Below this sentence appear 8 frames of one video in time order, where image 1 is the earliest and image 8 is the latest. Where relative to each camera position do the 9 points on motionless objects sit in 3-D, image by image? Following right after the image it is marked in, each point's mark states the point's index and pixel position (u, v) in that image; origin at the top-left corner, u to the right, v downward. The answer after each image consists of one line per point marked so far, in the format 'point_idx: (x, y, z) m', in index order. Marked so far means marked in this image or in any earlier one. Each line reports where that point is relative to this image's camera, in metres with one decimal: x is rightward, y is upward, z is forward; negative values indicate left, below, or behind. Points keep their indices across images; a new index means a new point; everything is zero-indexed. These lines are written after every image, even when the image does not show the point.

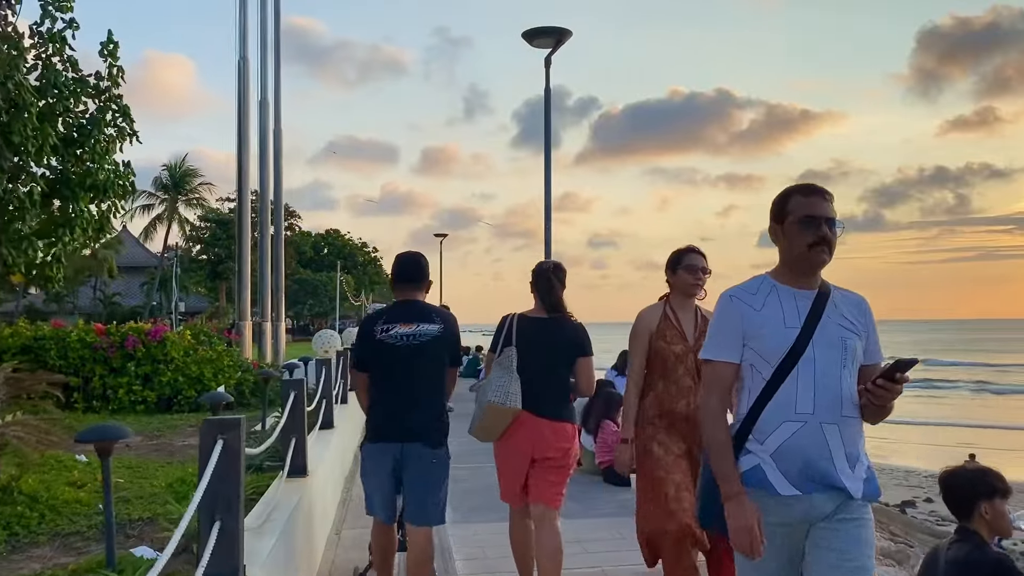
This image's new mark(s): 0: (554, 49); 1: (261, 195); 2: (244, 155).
0: (+0.6, +3.3, +11.7) m
1: (-5.7, +2.1, +19.3) m
2: (-5.4, +2.7, +16.8) m
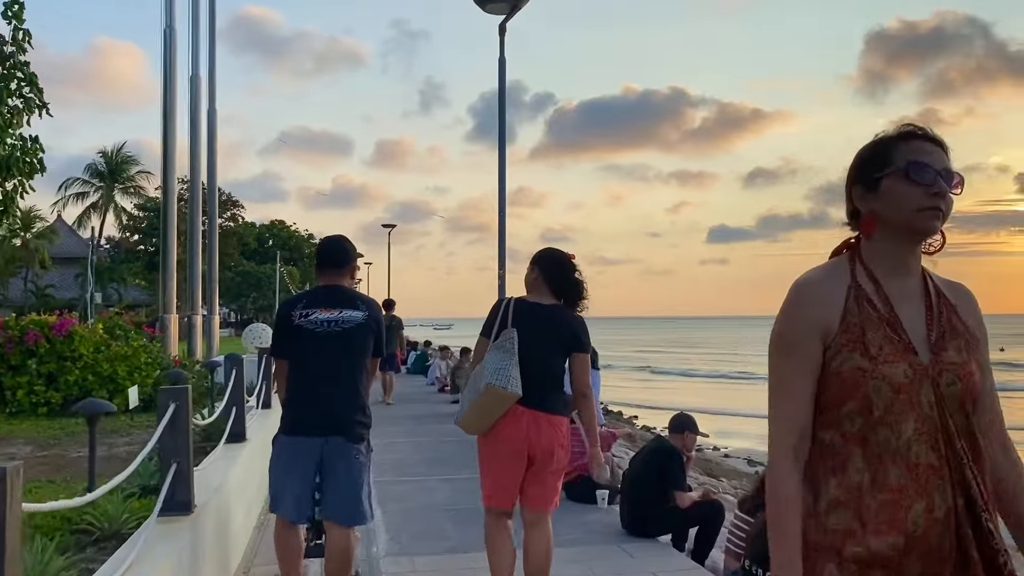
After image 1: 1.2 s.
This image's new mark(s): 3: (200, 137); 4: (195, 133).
0: (0.0, +3.4, +10.6) m
1: (-6.7, +2.3, +17.9) m
2: (-6.3, +2.8, +15.4) m
3: (-6.3, +2.9, +18.1) m
4: (-6.7, +3.2, +17.8) m
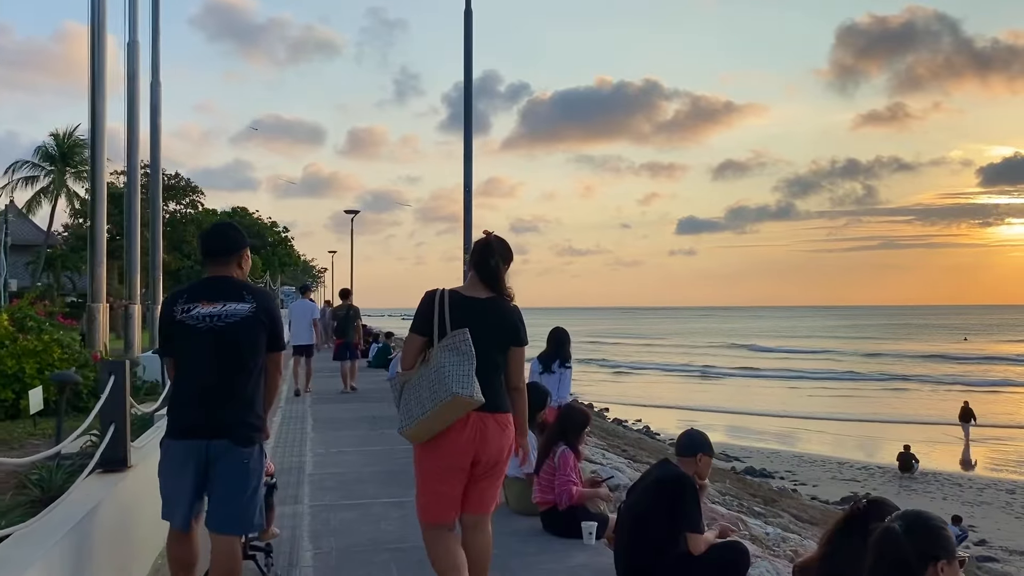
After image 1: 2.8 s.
0: (-0.4, +3.6, +9.2) m
1: (-7.3, +2.5, +16.3) m
2: (-6.8, +3.1, +13.8) m
3: (-6.9, +3.2, +16.5) m
4: (-7.3, +3.5, +16.2) m
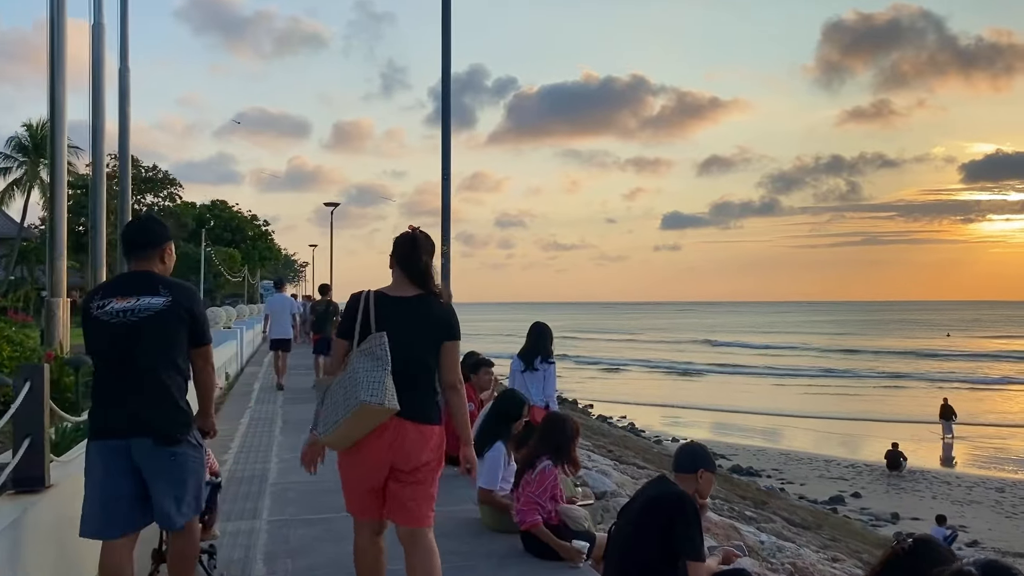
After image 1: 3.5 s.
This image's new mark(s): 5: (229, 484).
0: (-0.6, +3.6, +8.6) m
1: (-7.6, +2.7, +15.6) m
2: (-7.0, +3.2, +13.1) m
3: (-7.2, +3.3, +15.8) m
4: (-7.6, +3.6, +15.5) m
5: (-2.5, -1.7, +7.3) m
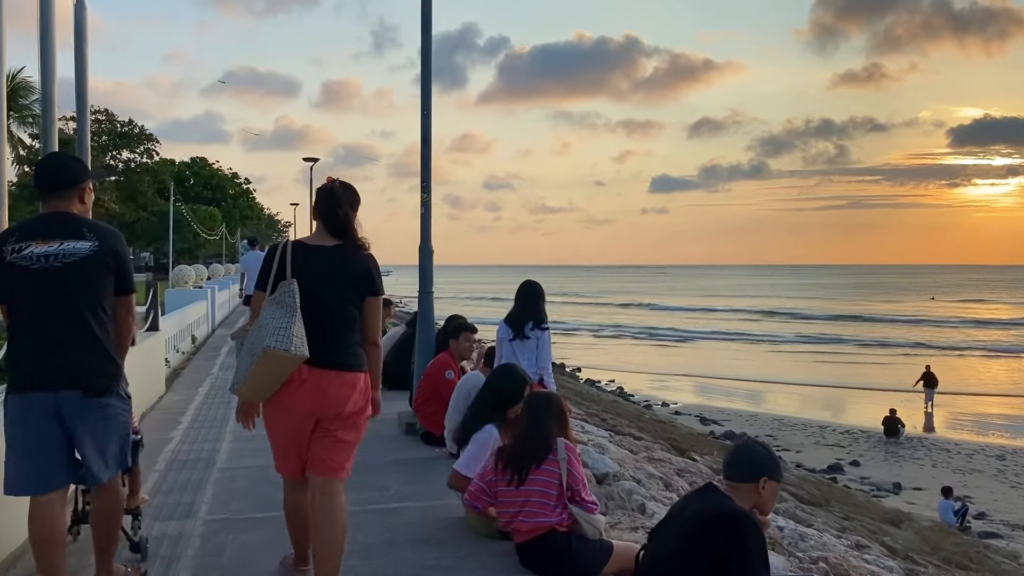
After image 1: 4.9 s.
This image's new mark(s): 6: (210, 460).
0: (-0.6, +4.0, +7.3) m
1: (-7.8, +3.4, +14.2) m
2: (-7.2, +3.8, +11.7) m
3: (-7.4, +4.1, +14.4) m
4: (-7.8, +4.3, +14.1) m
5: (-2.5, -1.3, +6.2) m
6: (-2.3, -1.3, +6.4) m
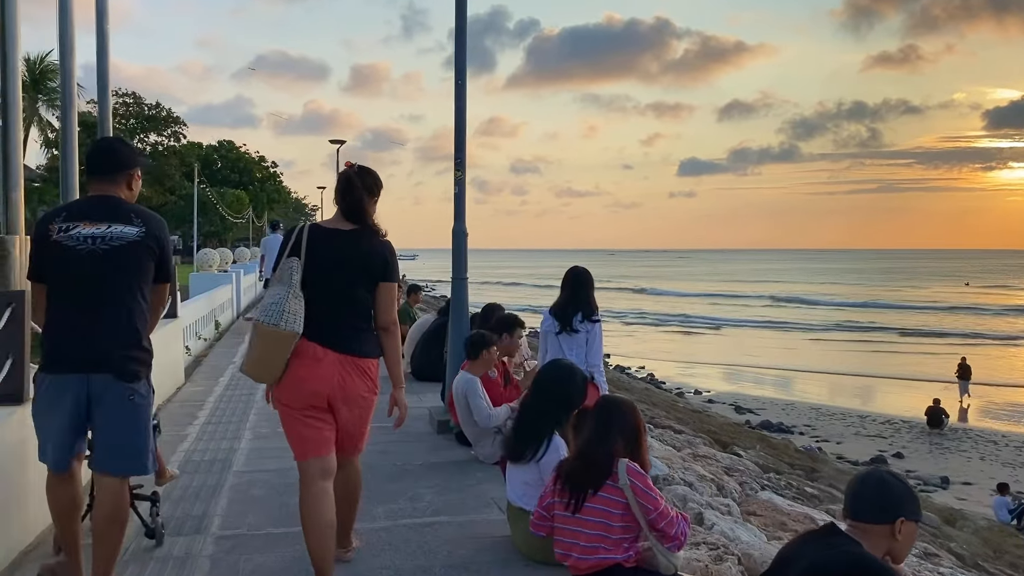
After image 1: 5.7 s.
0: (-0.3, +4.1, +6.6) m
1: (-7.2, +3.7, +13.7) m
2: (-6.7, +4.0, +11.2) m
3: (-6.8, +4.3, +13.9) m
4: (-7.2, +4.6, +13.6) m
5: (-2.2, -1.2, +5.7) m
6: (-2.0, -1.2, +5.9) m
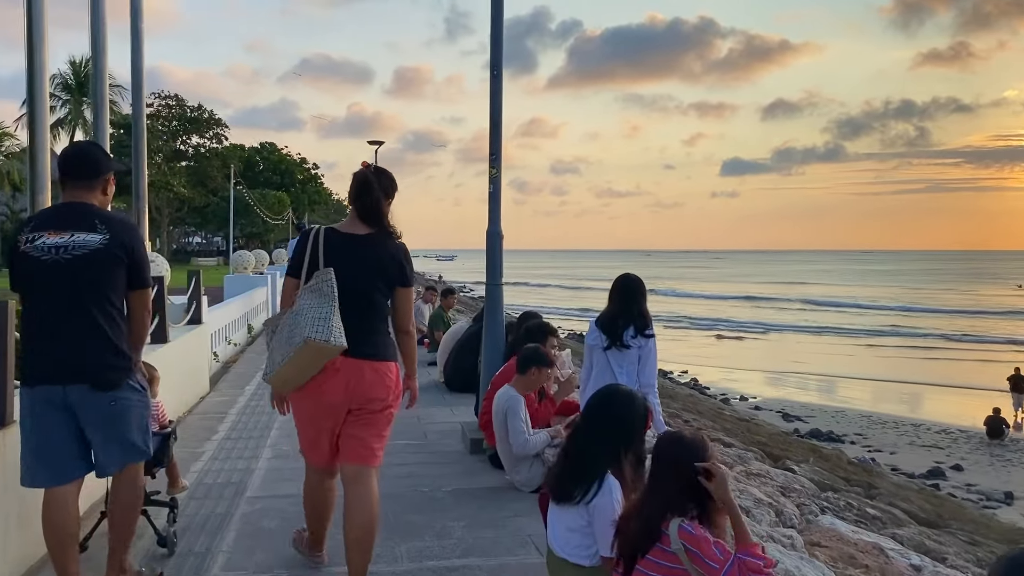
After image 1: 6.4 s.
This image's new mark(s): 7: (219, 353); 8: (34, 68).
0: (0.0, +4.1, +6.0) m
1: (-6.6, +3.6, +13.5) m
2: (-6.1, +4.0, +11.0) m
3: (-6.2, +4.3, +13.7) m
4: (-6.6, +4.6, +13.4) m
5: (-2.0, -1.3, +5.2) m
6: (-1.7, -1.3, +5.4) m
7: (-3.8, -0.8, +10.8) m
8: (-4.5, +2.1, +8.0) m
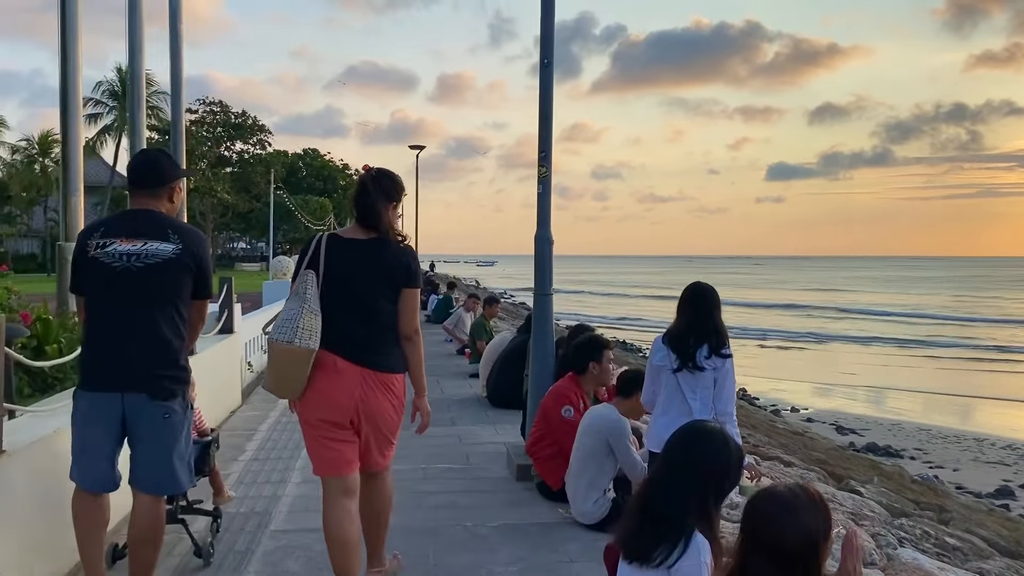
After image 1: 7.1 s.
0: (+0.4, +4.0, +5.5) m
1: (-5.9, +3.5, +13.3) m
2: (-5.5, +3.9, +10.7) m
3: (-5.4, +4.2, +13.4) m
4: (-5.8, +4.5, +13.1) m
5: (-1.7, -1.3, +4.7) m
6: (-1.4, -1.3, +4.9) m
7: (-3.2, -0.9, +10.4) m
8: (-4.0, +2.0, +7.6) m
